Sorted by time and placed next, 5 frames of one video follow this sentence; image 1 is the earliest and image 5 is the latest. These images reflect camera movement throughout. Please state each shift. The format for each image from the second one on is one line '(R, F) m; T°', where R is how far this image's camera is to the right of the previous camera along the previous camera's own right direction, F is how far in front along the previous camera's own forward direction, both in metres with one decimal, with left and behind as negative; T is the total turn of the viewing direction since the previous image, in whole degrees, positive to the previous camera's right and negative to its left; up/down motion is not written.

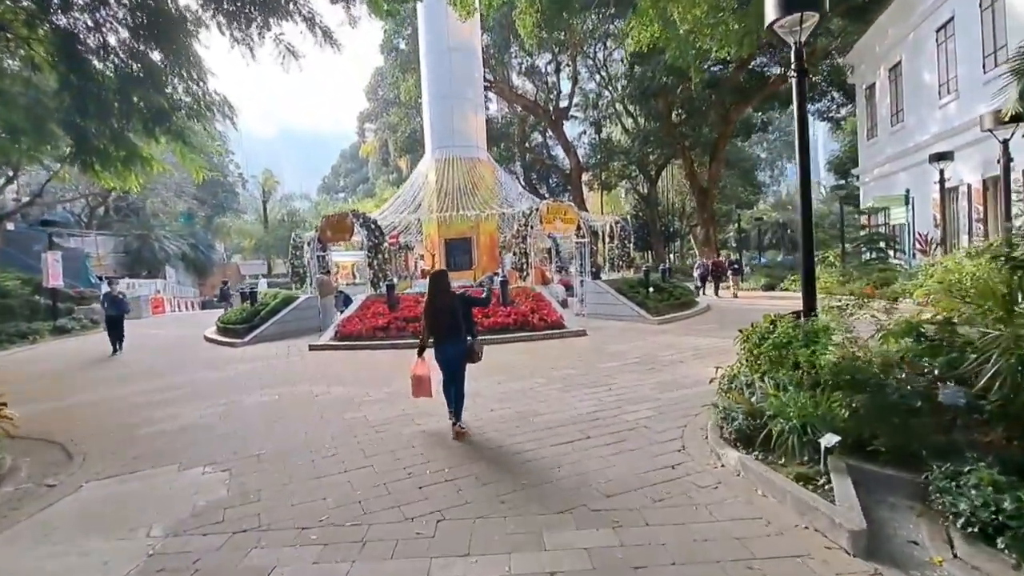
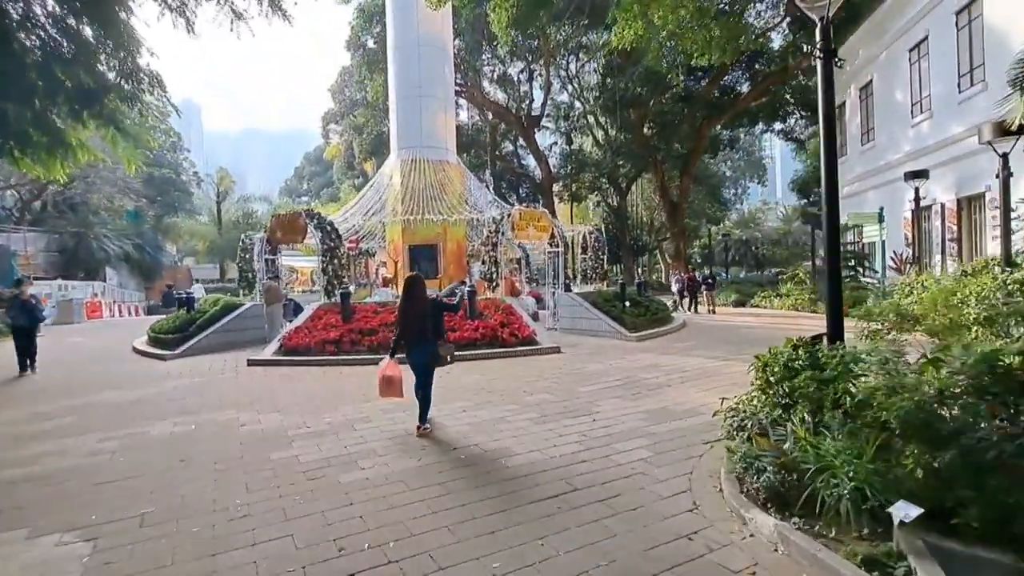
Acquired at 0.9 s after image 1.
(0.0, +0.9) m; +4°
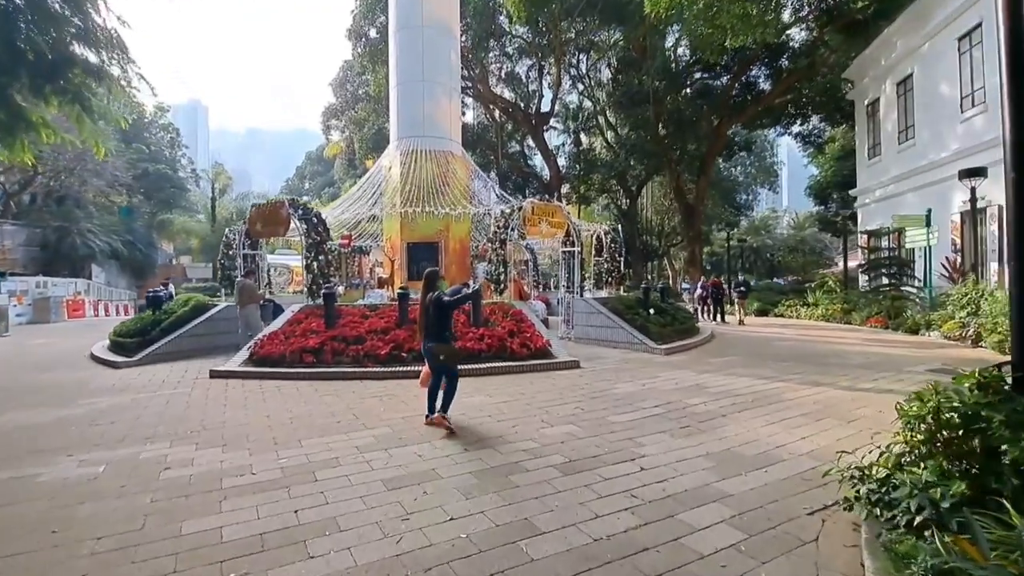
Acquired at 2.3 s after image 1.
(-0.1, +1.3) m; 0°
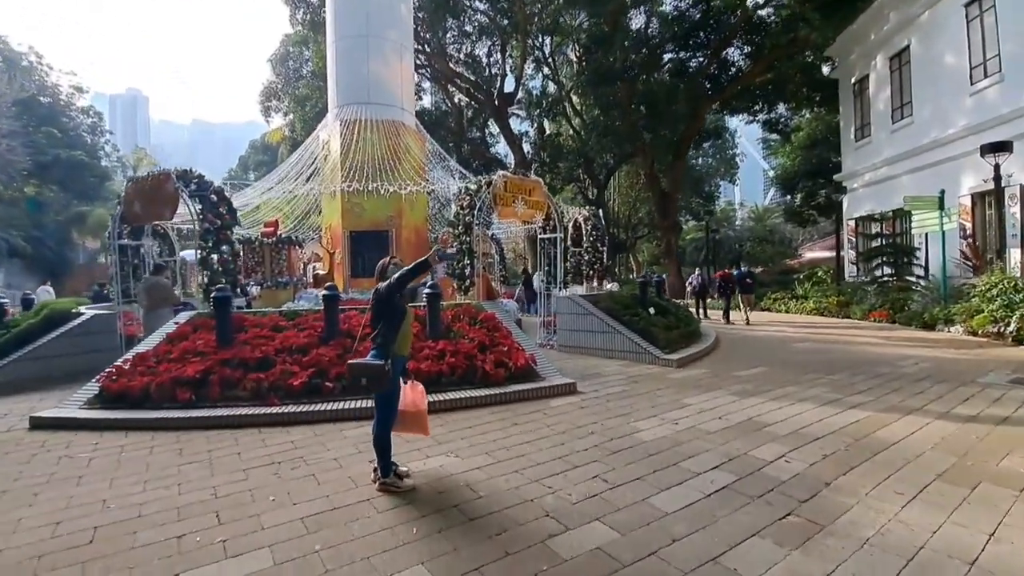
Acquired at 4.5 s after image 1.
(-0.1, +2.1) m; +4°
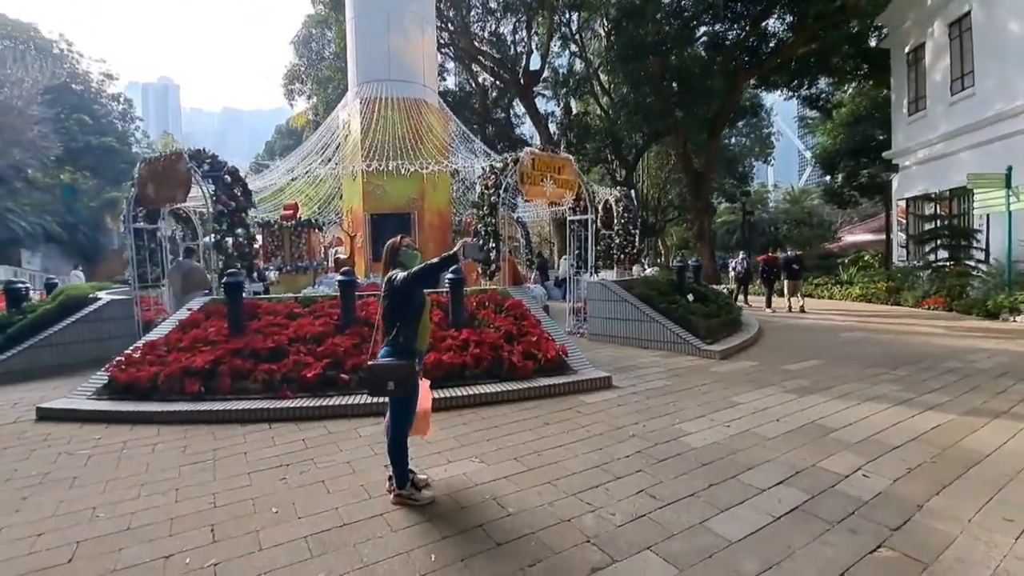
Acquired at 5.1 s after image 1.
(-0.1, +0.5) m; -3°
